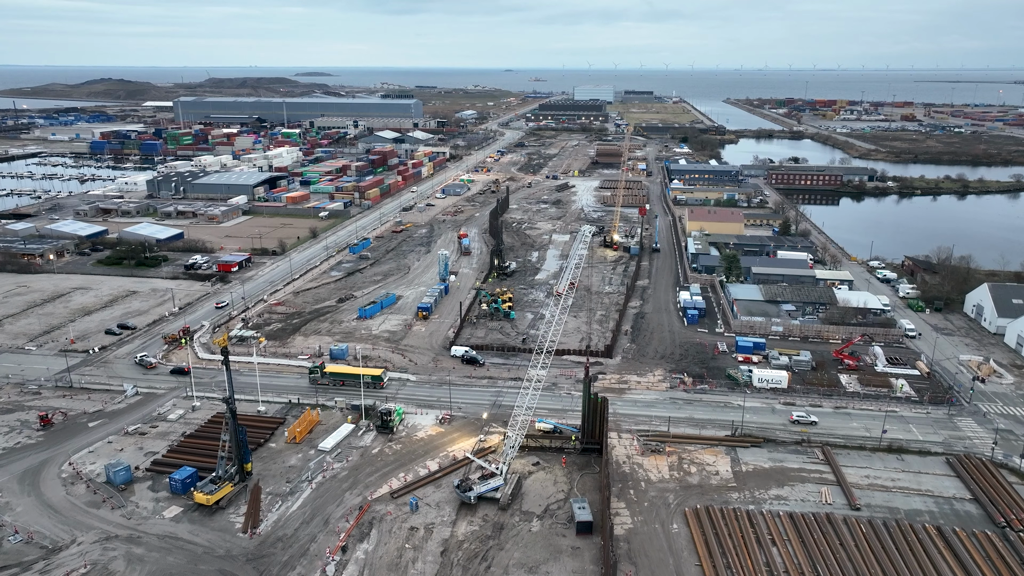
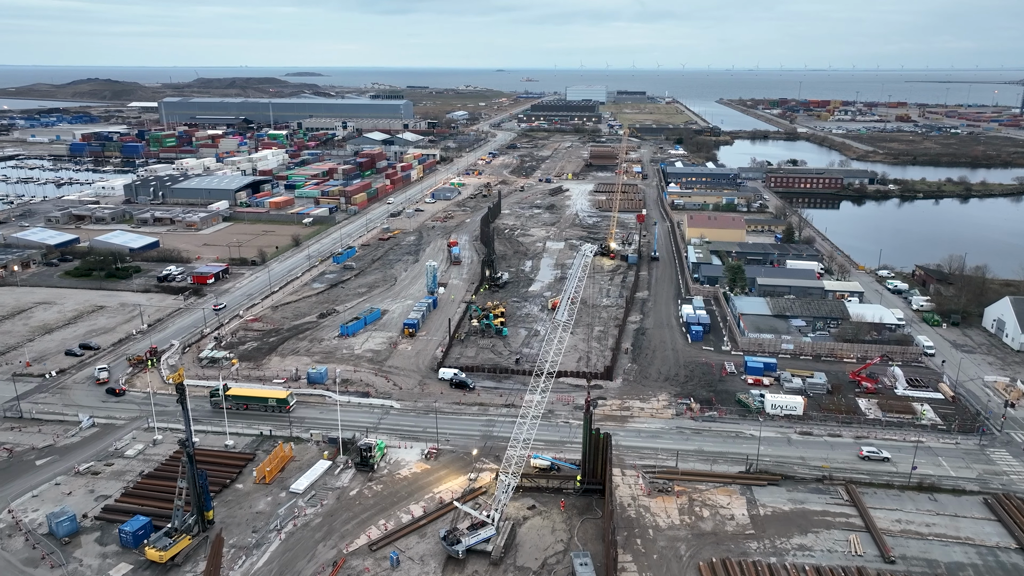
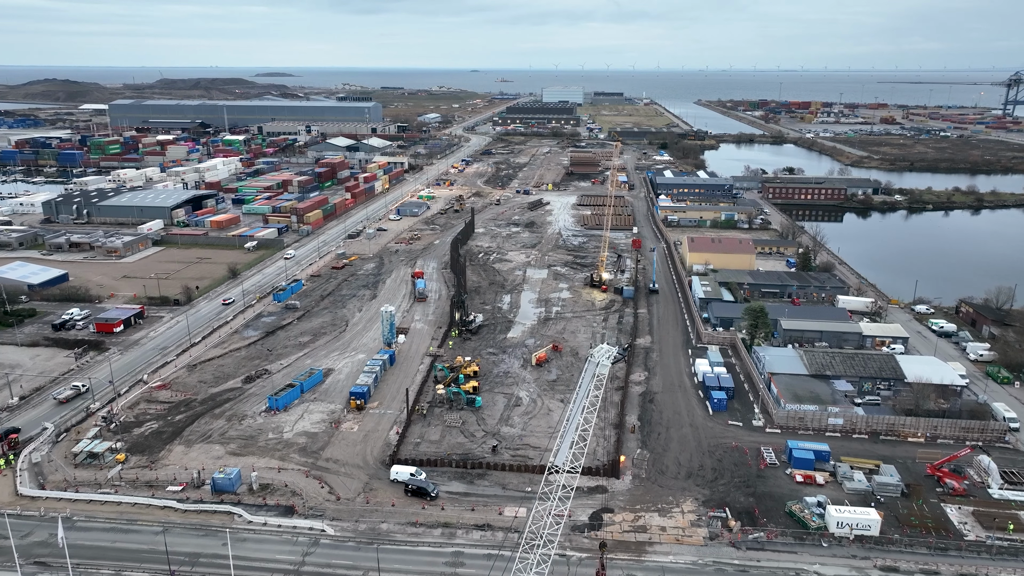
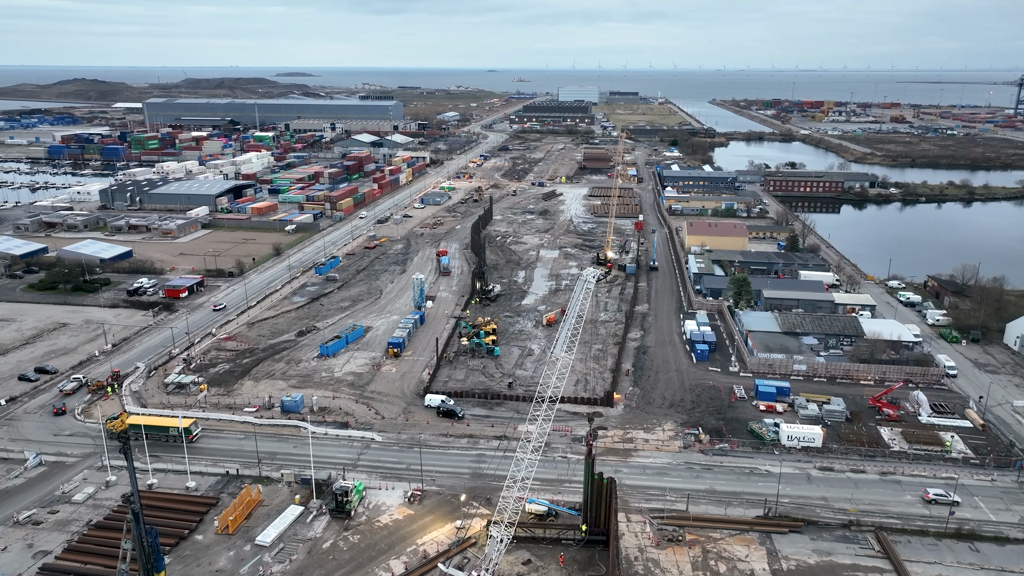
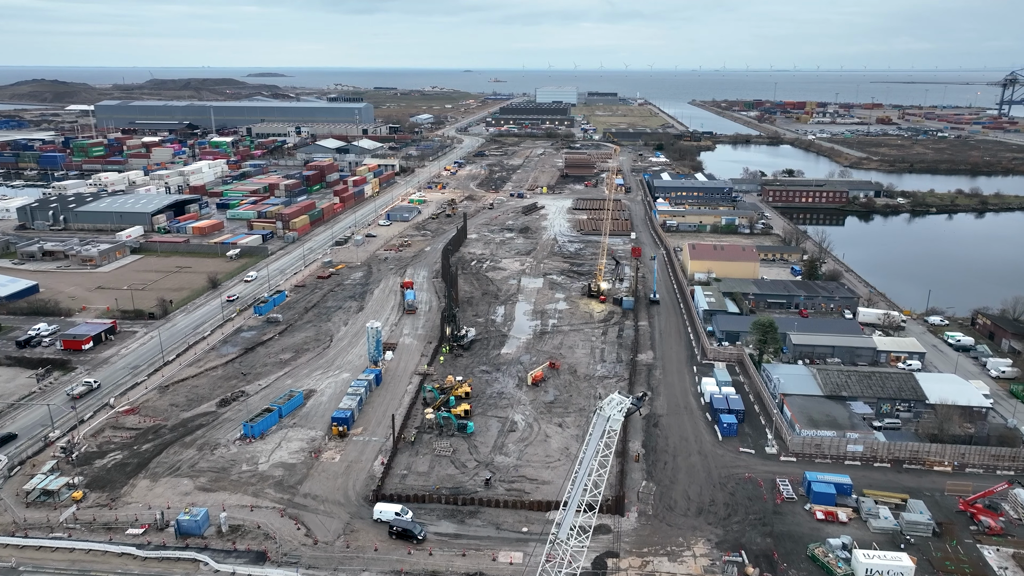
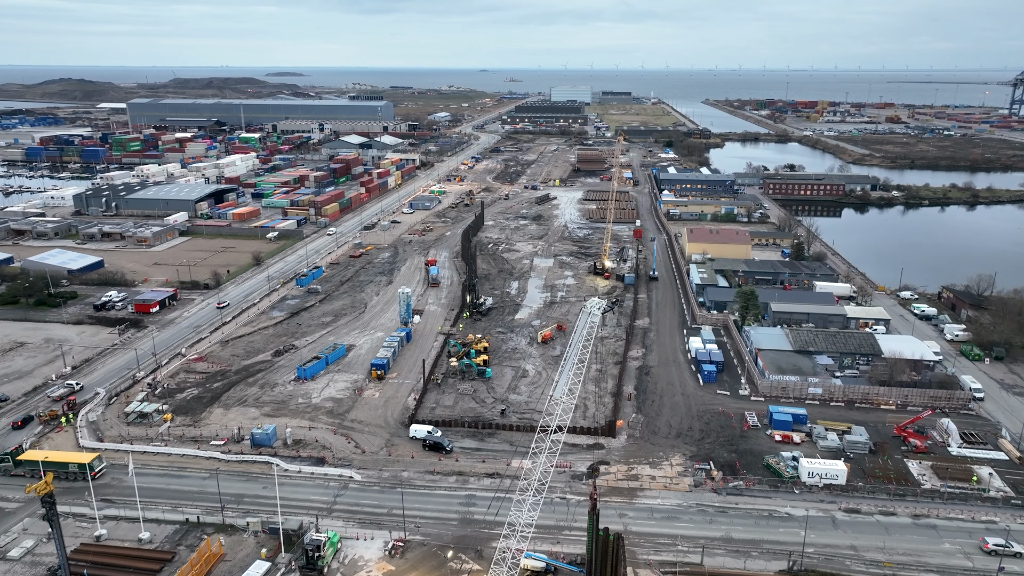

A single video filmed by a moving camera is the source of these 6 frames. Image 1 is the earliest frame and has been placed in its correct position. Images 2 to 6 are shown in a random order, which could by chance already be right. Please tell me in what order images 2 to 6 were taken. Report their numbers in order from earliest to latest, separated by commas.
2, 4, 6, 3, 5
